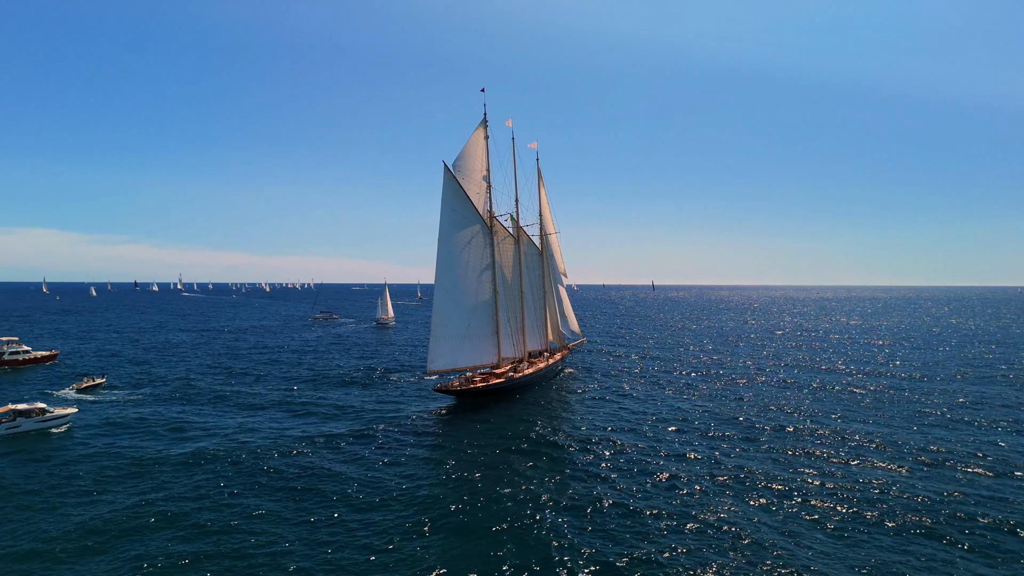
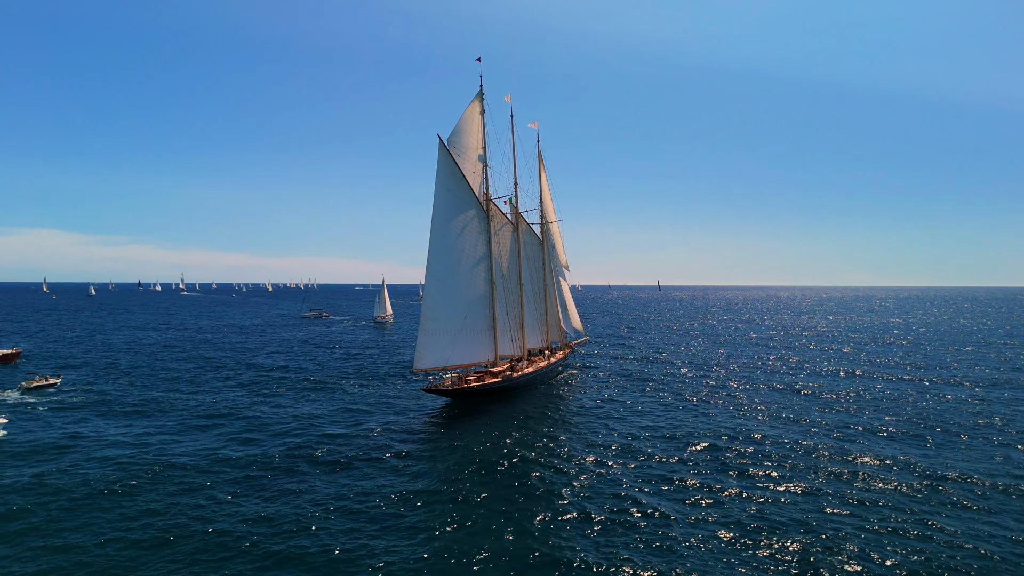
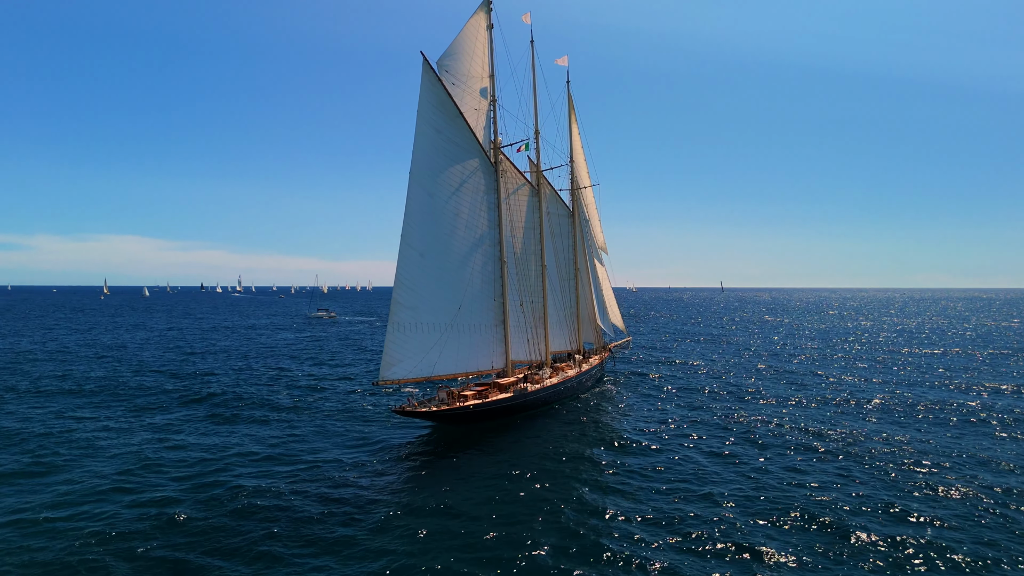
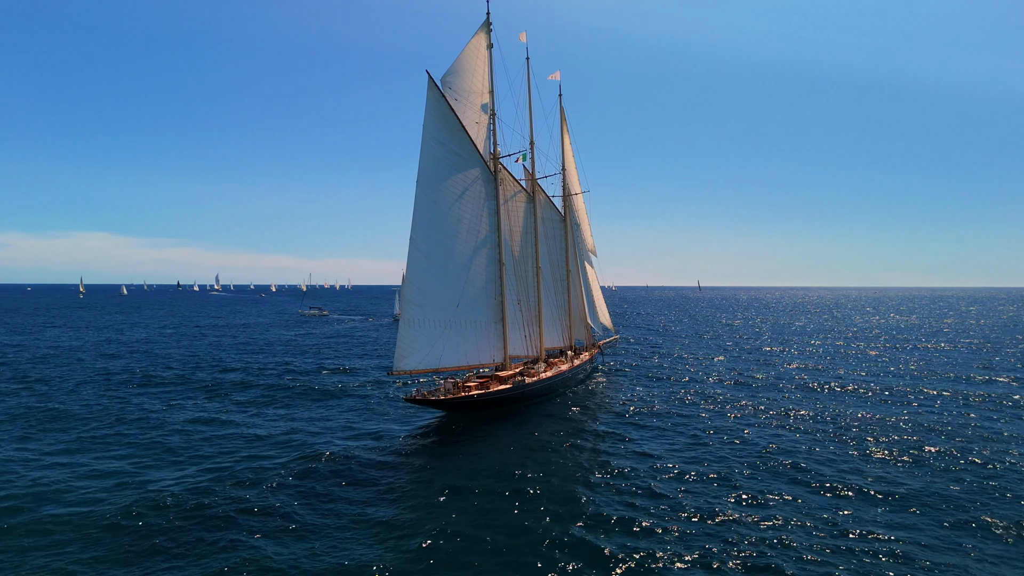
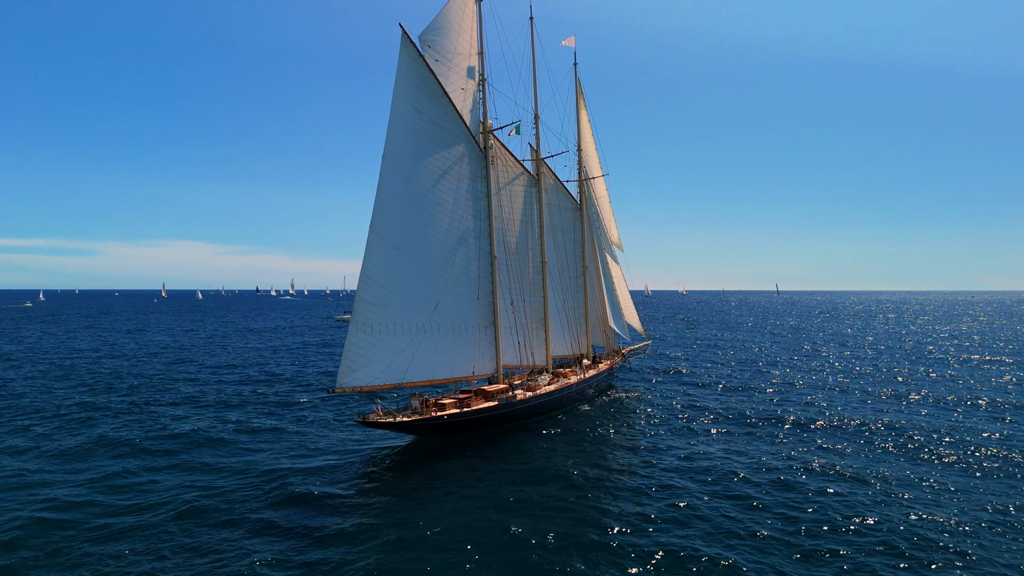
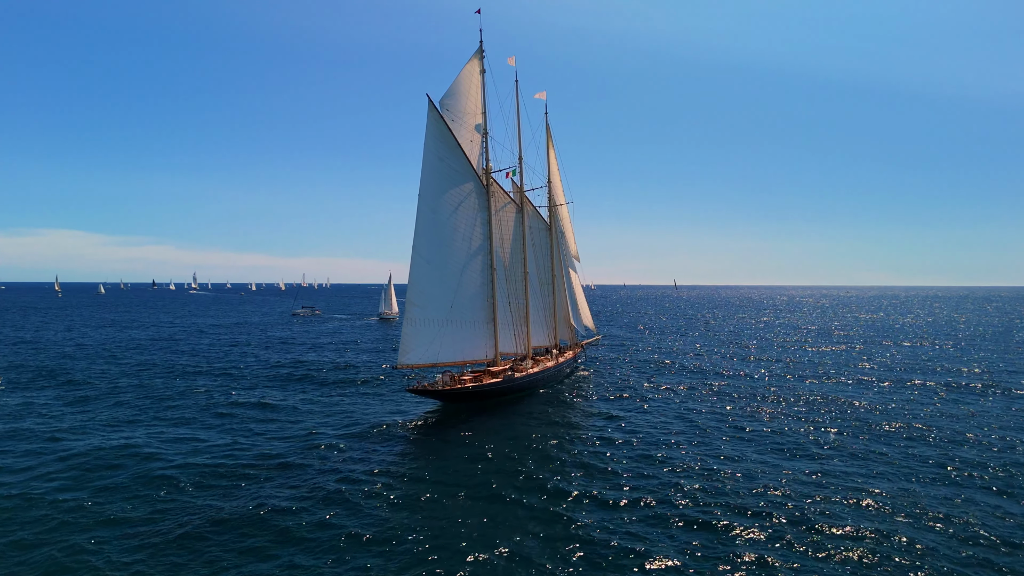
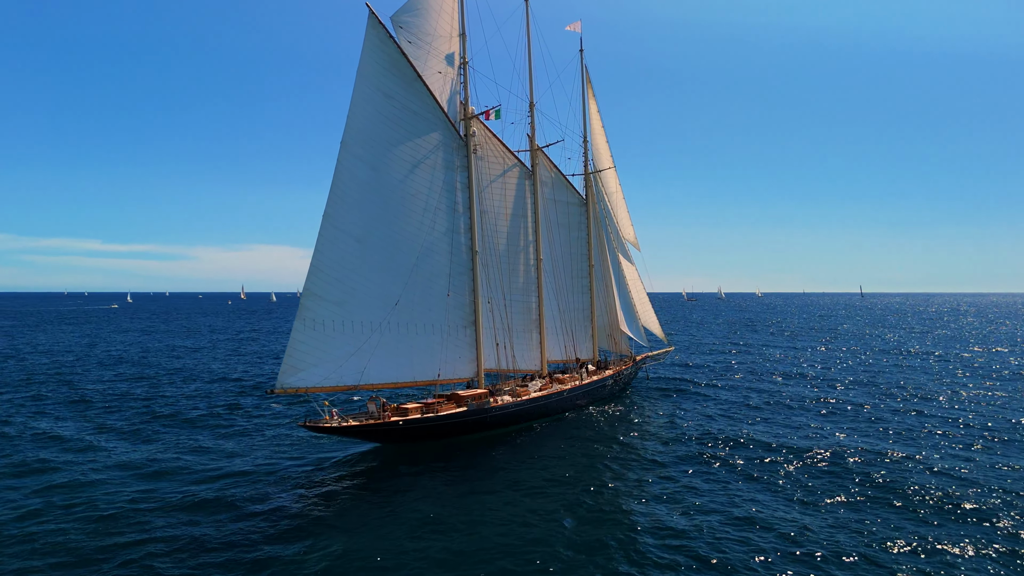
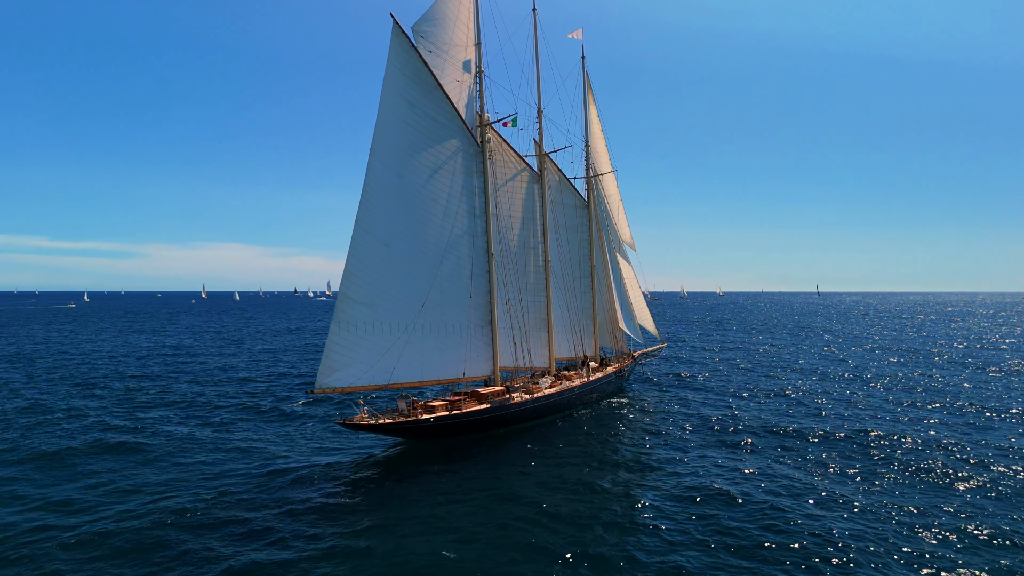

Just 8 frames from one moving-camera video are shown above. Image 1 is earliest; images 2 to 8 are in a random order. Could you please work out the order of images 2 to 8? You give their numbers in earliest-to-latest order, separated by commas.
2, 6, 4, 3, 5, 8, 7
